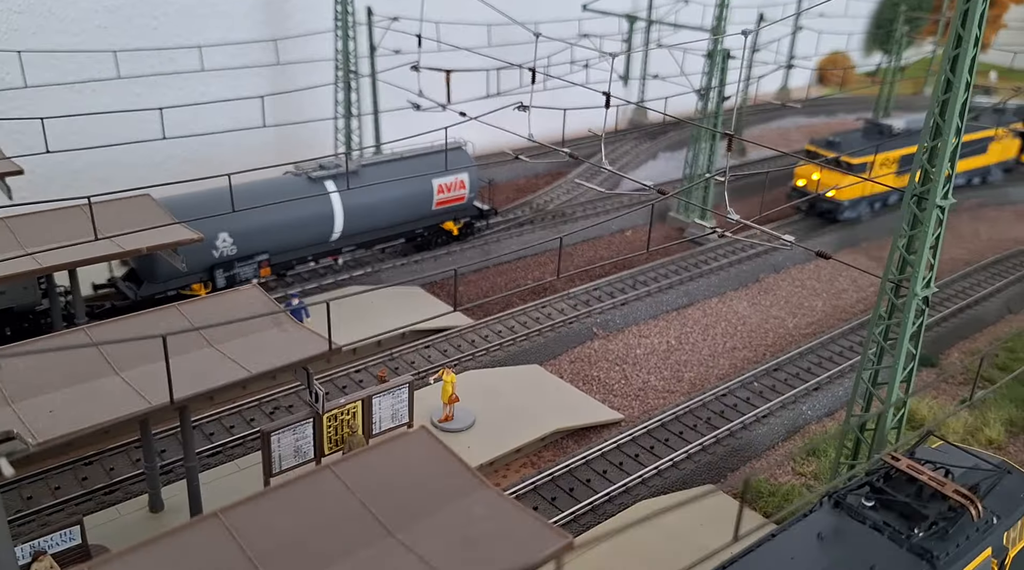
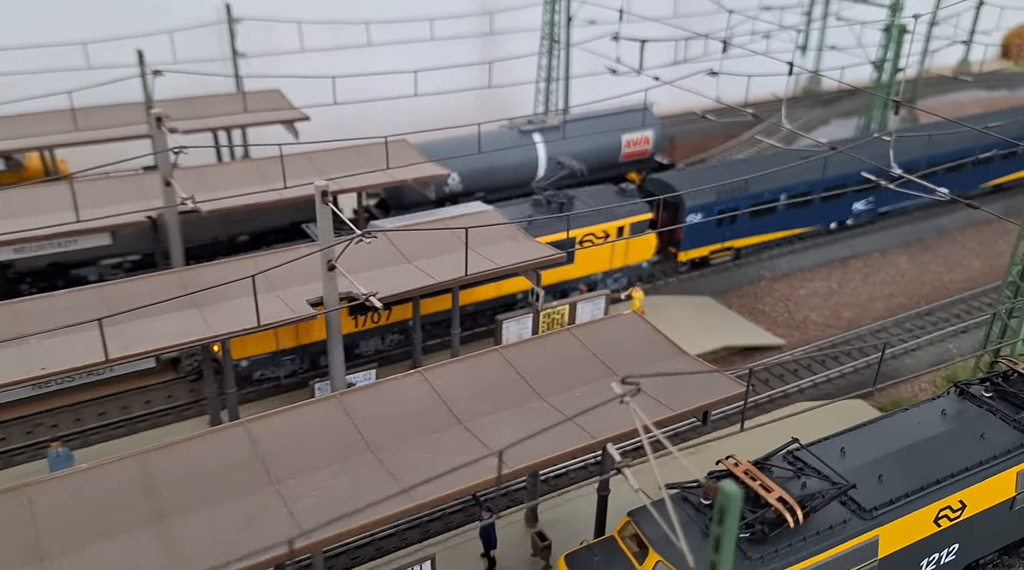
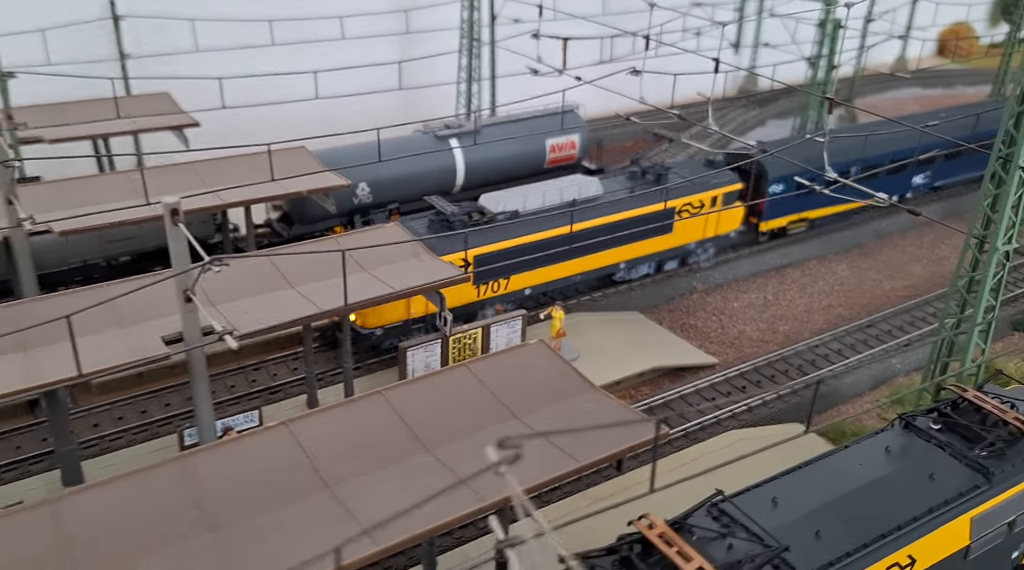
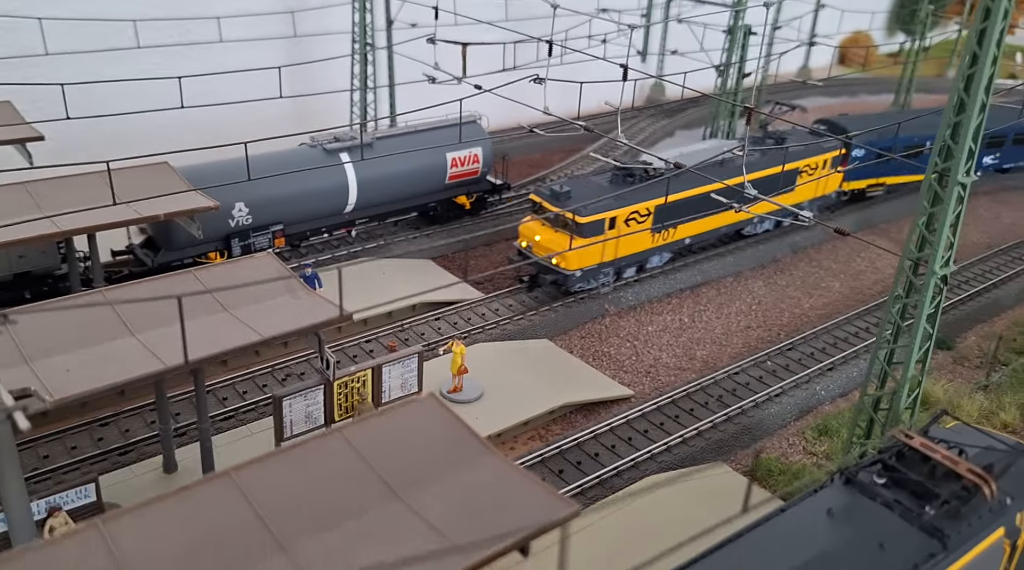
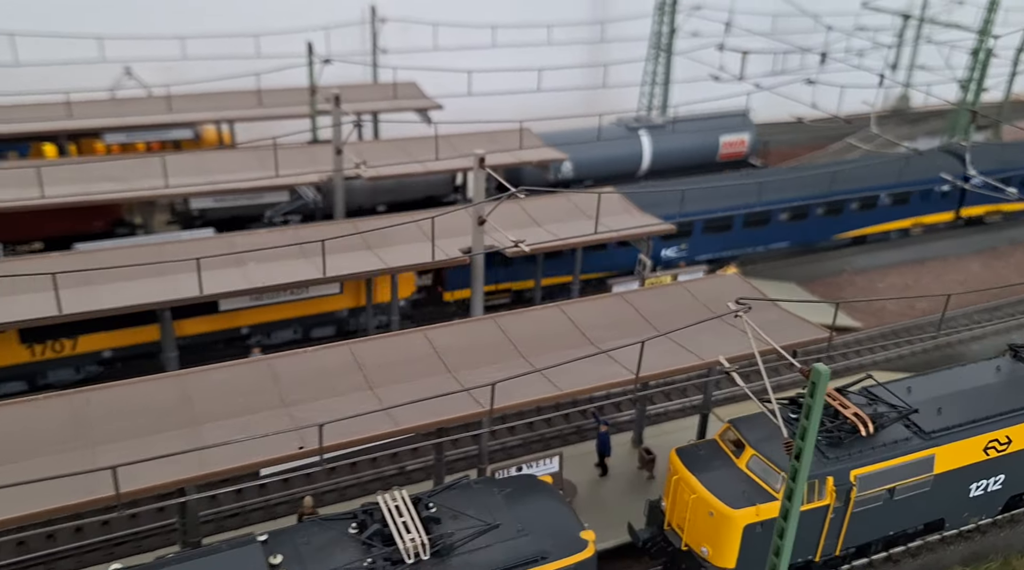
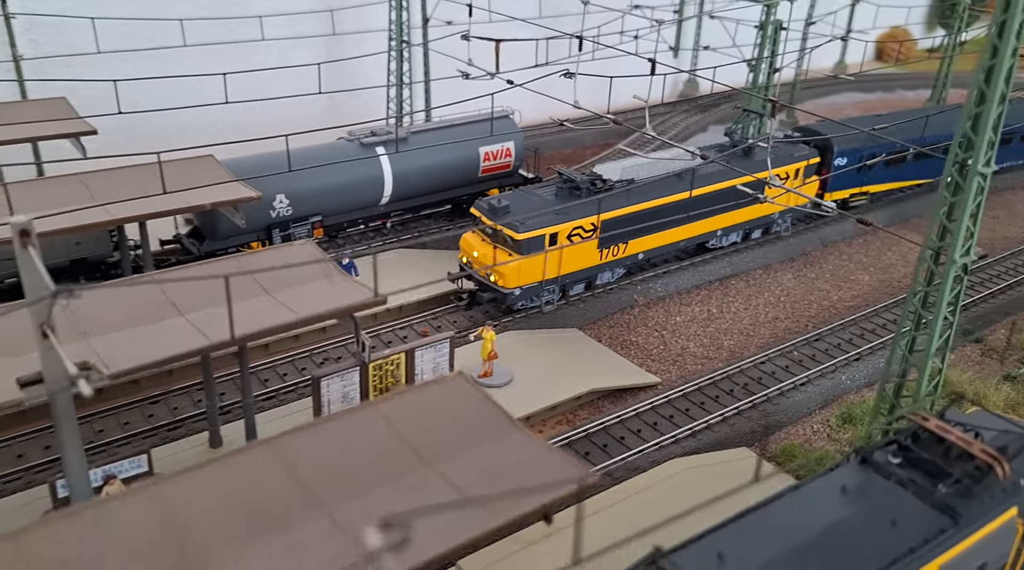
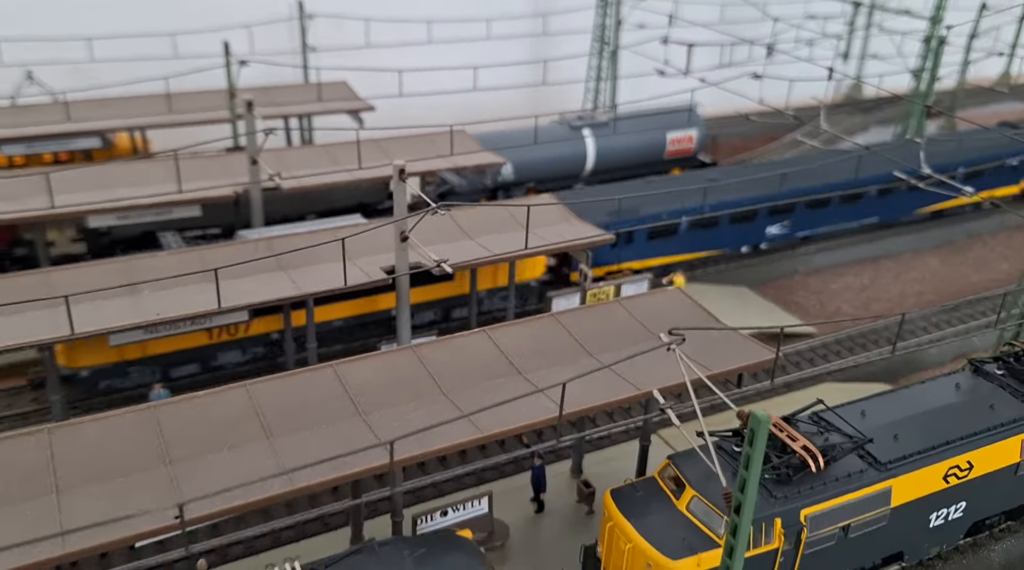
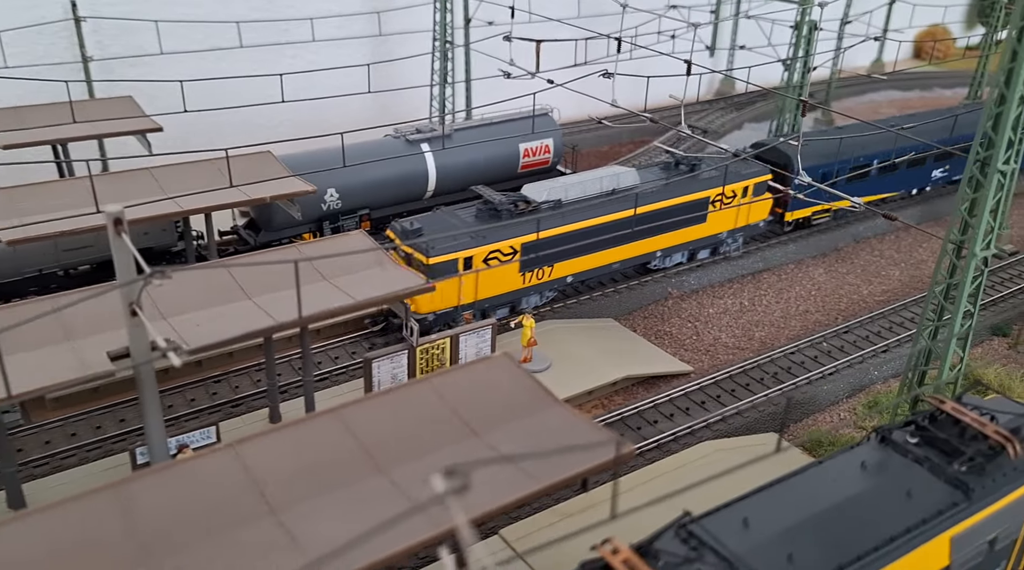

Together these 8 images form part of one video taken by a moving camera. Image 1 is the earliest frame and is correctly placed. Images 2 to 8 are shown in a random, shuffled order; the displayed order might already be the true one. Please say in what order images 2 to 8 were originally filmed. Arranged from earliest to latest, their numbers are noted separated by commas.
4, 6, 8, 3, 2, 7, 5
